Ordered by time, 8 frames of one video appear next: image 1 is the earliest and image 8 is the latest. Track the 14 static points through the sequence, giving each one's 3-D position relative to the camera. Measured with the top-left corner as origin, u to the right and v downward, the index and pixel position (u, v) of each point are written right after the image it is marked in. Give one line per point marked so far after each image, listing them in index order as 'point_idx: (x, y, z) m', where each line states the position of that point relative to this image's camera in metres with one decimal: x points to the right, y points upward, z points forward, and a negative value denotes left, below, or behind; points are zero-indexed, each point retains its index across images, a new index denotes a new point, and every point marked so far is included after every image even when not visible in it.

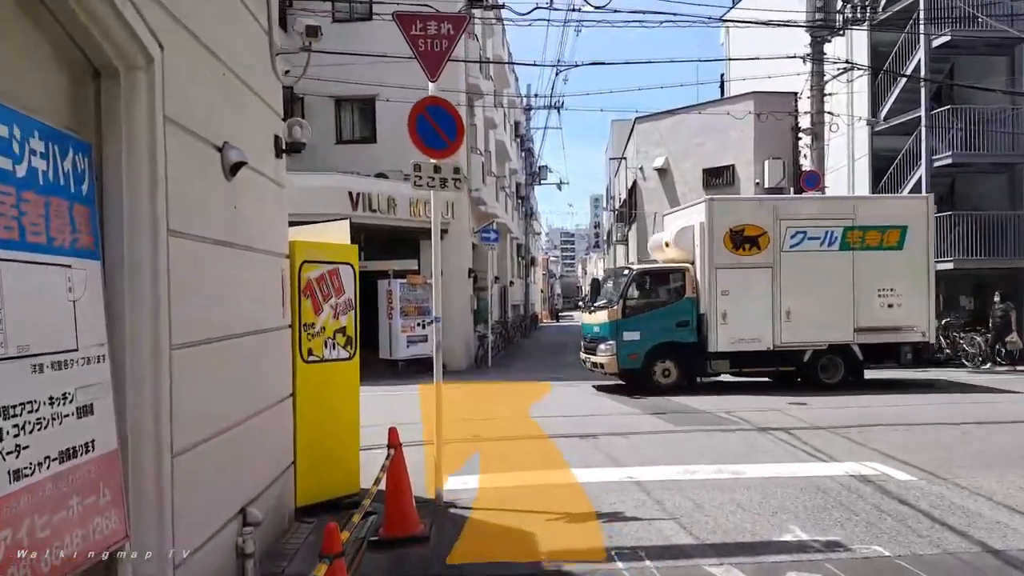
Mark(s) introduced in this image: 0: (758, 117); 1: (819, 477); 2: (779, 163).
0: (+4.8, +3.3, +19.2) m
1: (+2.1, -1.3, +6.8) m
2: (+5.1, +2.3, +18.9) m
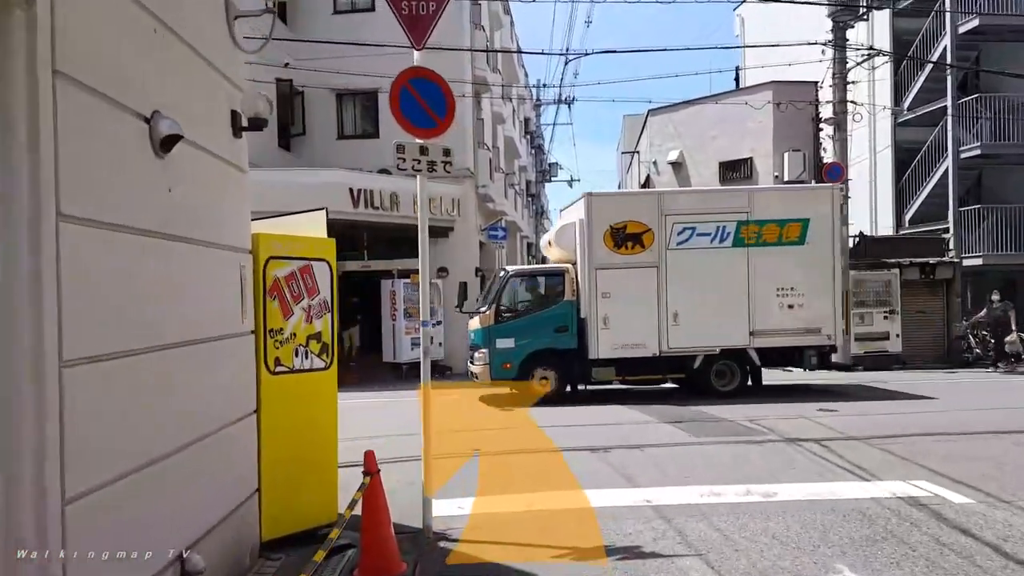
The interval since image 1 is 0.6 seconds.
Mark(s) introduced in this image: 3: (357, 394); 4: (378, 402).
0: (+4.9, +3.3, +18.3) m
1: (+2.1, -1.3, +5.9) m
2: (+5.2, +2.4, +18.1) m
3: (-2.3, -1.6, +15.1) m
4: (-1.8, -1.5, +13.6) m
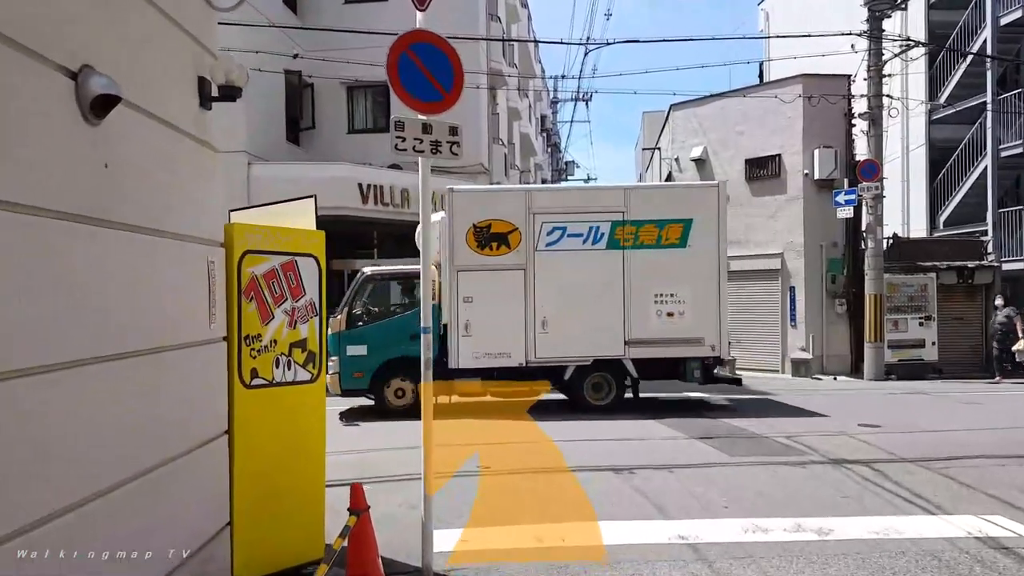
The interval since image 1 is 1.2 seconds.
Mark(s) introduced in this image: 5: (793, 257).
0: (+5.2, +3.3, +17.5) m
1: (+2.2, -1.3, +5.1) m
2: (+5.5, +2.3, +17.2) m
3: (-2.1, -1.6, +14.3) m
4: (-1.6, -1.5, +12.9) m
5: (+5.0, +0.5, +17.6) m
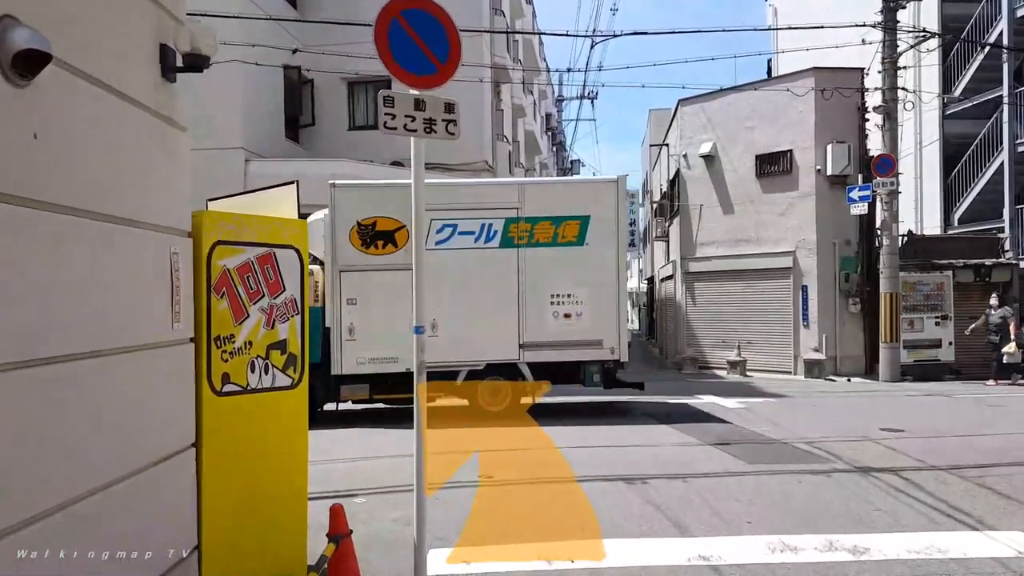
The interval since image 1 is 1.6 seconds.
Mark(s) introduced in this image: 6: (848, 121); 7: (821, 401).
0: (+5.3, +3.3, +17.0) m
1: (+2.2, -1.3, +4.6) m
2: (+5.5, +2.3, +16.7) m
3: (-2.1, -1.6, +13.9) m
4: (-1.5, -1.5, +12.4) m
5: (+5.0, +0.6, +17.1) m
6: (+5.7, +2.9, +17.0) m
7: (+3.7, -1.4, +12.0) m
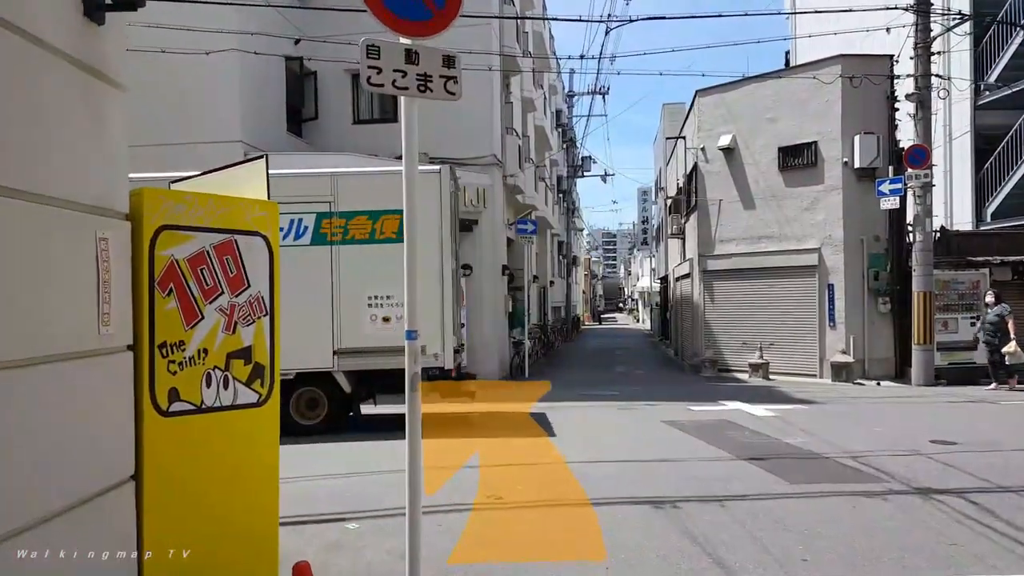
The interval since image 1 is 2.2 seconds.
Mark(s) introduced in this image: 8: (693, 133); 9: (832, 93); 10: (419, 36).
0: (+5.4, +3.3, +16.2) m
1: (+2.2, -1.2, +3.8) m
2: (+5.7, +2.4, +15.9) m
3: (-1.9, -1.6, +13.1) m
4: (-1.4, -1.5, +11.6) m
5: (+5.2, +0.6, +16.3) m
6: (+5.9, +2.9, +16.2) m
7: (+3.9, -1.3, +11.2) m
8: (+3.5, +3.0, +19.4) m
9: (+5.2, +3.2, +16.3) m
10: (-0.3, +0.8, +3.4) m
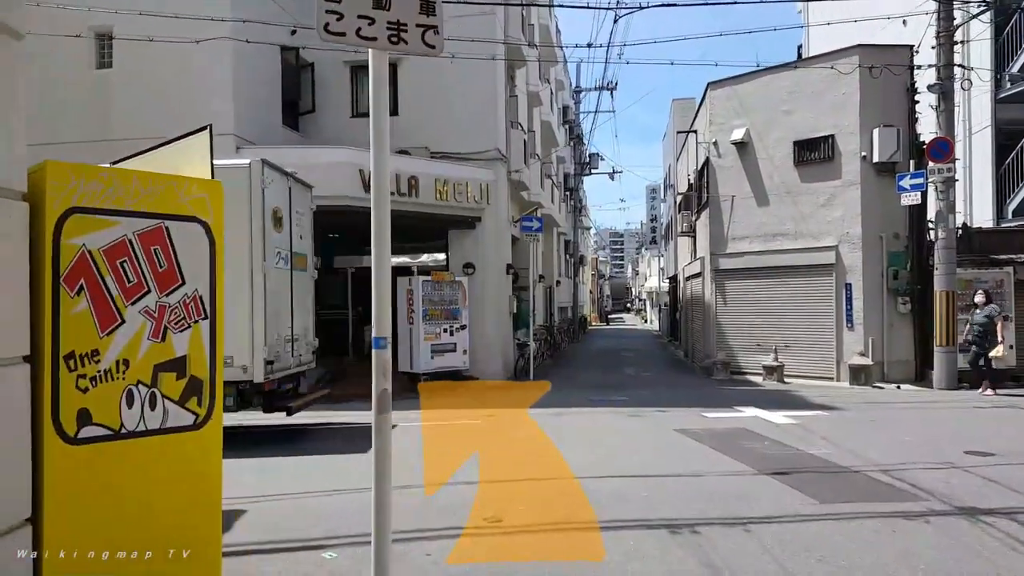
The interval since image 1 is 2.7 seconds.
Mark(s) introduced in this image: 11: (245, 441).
0: (+5.5, +3.3, +15.5) m
1: (+2.2, -1.2, +3.2) m
2: (+5.8, +2.4, +15.2) m
3: (-1.9, -1.6, +12.5) m
4: (-1.4, -1.5, +11.0) m
5: (+5.3, +0.6, +15.6) m
6: (+5.9, +2.9, +15.5) m
7: (+3.9, -1.3, +10.5) m
8: (+3.6, +3.0, +18.7) m
9: (+5.3, +3.2, +15.7) m
10: (-0.3, +0.9, +2.7) m
11: (-2.7, -1.6, +10.1) m
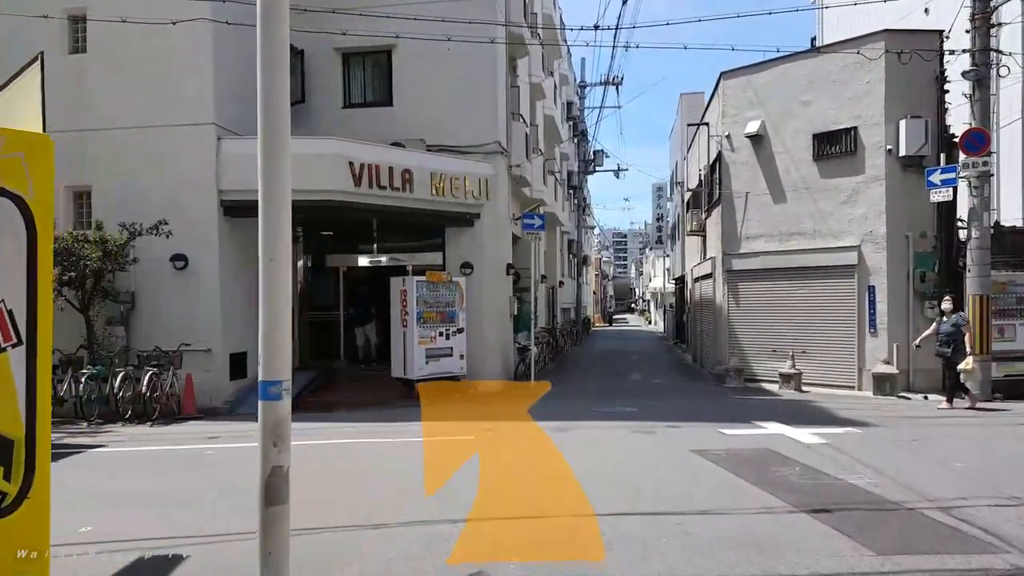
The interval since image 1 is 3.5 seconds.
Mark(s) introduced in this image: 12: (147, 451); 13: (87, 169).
0: (+5.5, +3.3, +14.5) m
1: (+2.2, -1.3, +2.2) m
2: (+5.8, +2.3, +14.2) m
3: (-1.9, -1.6, +11.5) m
4: (-1.4, -1.5, +10.0) m
5: (+5.3, +0.5, +14.6) m
6: (+6.0, +2.8, +14.5) m
7: (+3.9, -1.4, +9.5) m
8: (+3.6, +3.0, +17.7) m
9: (+5.3, +3.2, +14.7) m
10: (-0.4, +0.8, +1.7) m
11: (-2.7, -1.6, +9.1) m
12: (-3.5, -1.6, +9.7) m
13: (-5.9, +1.6, +13.9) m
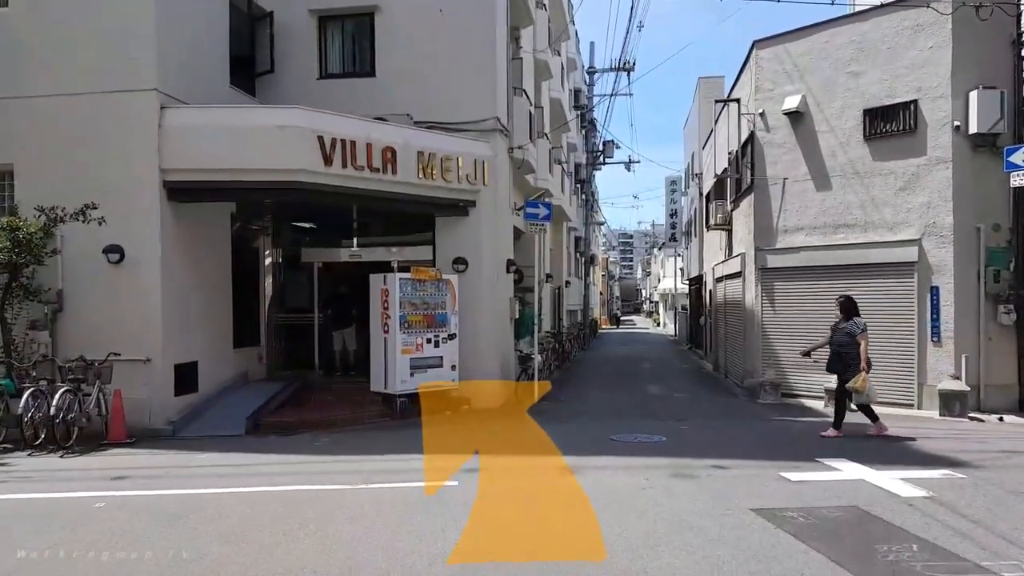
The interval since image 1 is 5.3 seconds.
0: (+5.5, +3.3, +12.3) m
1: (+2.1, -1.3, 0.0) m
2: (+5.8, +2.3, +12.0) m
3: (-1.9, -1.6, +9.3) m
4: (-1.4, -1.5, +7.8) m
5: (+5.3, +0.5, +12.4) m
6: (+6.0, +2.8, +12.3) m
7: (+3.8, -1.4, +7.3) m
8: (+3.7, +3.0, +15.5) m
9: (+5.3, +3.1, +12.4) m
10: (-0.4, +0.9, -0.4) m
11: (-2.8, -1.5, +6.9) m
12: (-3.6, -1.6, +7.5) m
13: (-5.9, +1.7, +11.7) m
